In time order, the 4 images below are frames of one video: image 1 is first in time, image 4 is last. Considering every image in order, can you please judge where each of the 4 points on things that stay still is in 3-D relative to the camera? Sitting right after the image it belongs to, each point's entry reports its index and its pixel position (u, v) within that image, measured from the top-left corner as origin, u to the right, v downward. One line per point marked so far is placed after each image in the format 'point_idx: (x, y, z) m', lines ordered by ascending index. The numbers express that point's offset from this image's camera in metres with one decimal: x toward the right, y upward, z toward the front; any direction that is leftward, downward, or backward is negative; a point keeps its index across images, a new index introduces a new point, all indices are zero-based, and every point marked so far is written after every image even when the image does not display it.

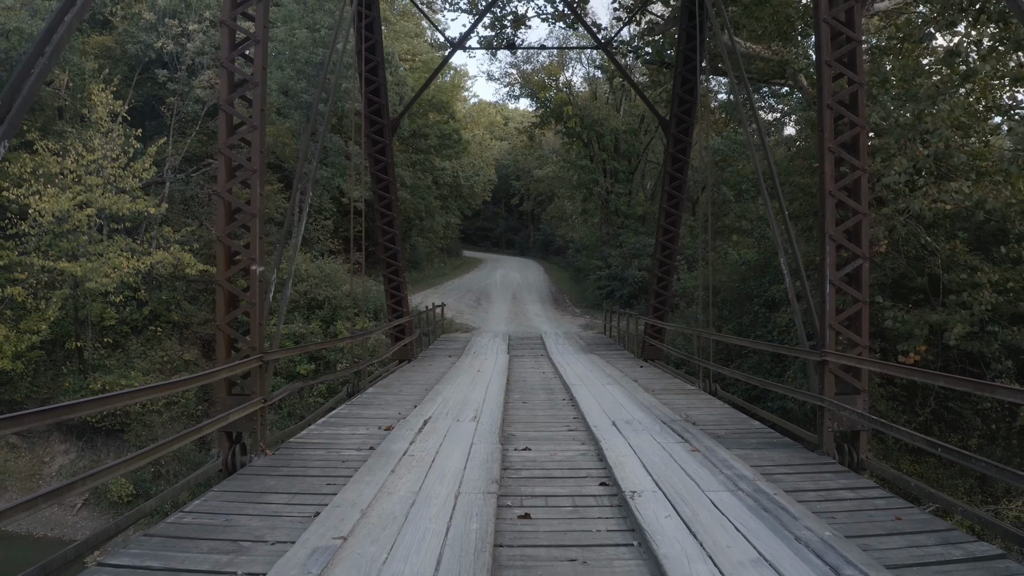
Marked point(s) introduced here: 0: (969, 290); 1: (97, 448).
0: (+7.0, 0.0, +9.4) m
1: (-9.7, -3.7, +14.8) m
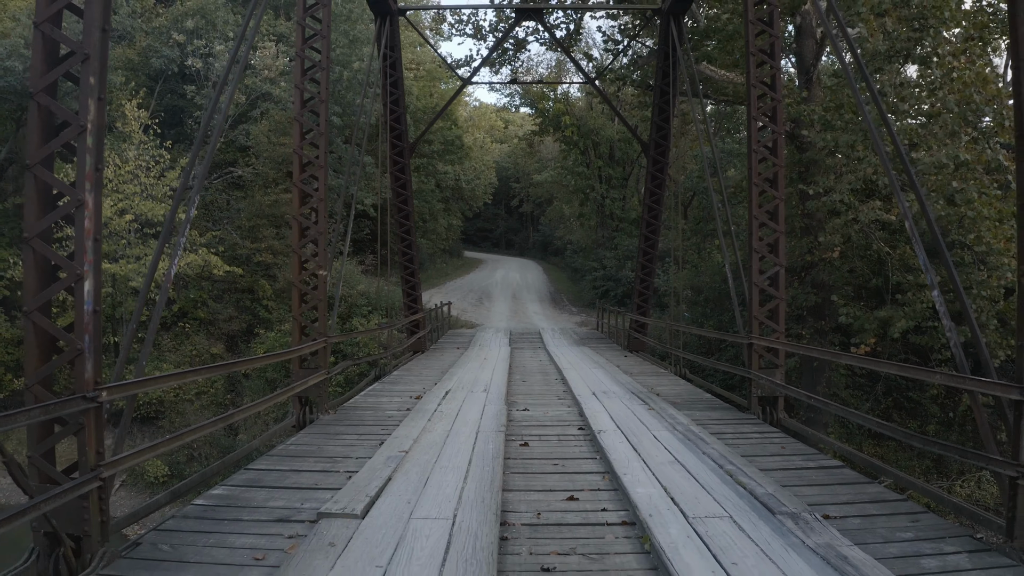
0: (+7.0, 0.0, +10.9) m
1: (-9.7, -3.7, +16.2) m
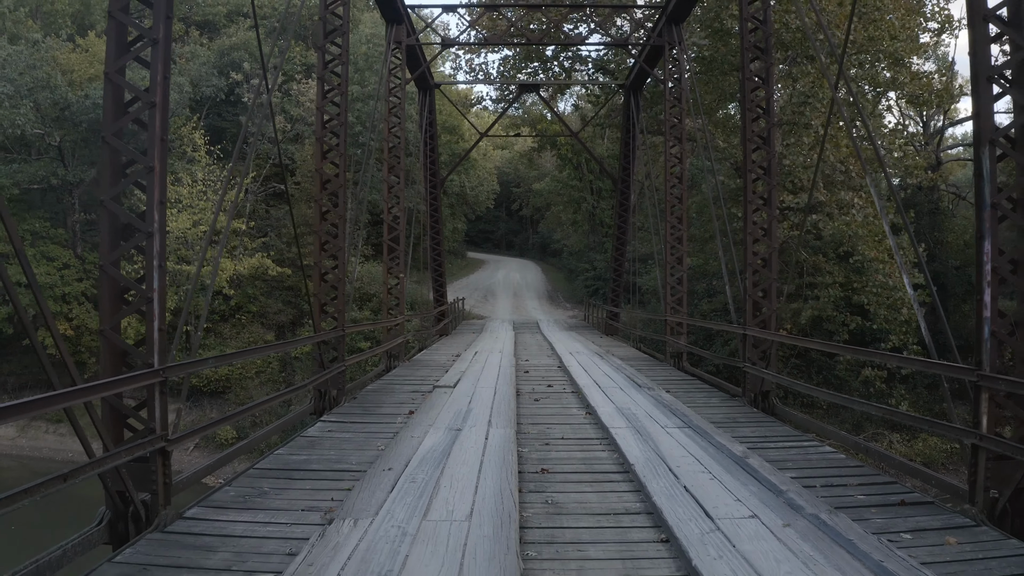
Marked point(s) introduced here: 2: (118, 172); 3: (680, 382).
0: (+7.1, 0.0, +14.5) m
1: (-9.6, -3.7, +19.8) m
2: (-2.0, +0.6, +3.3) m
3: (+2.0, -1.1, +7.5) m
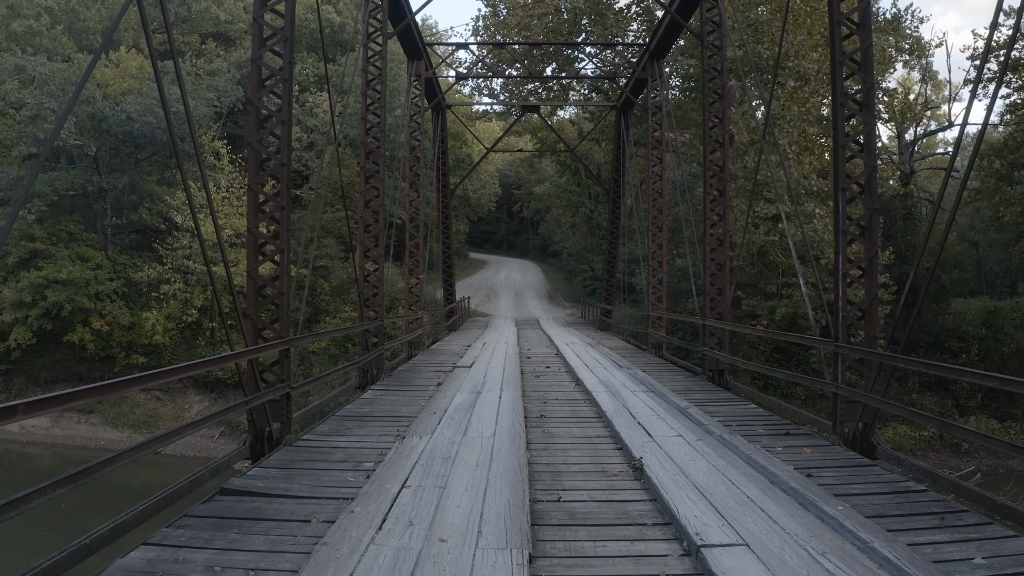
0: (+7.2, 0.0, +16.1) m
1: (-9.5, -3.6, +21.4) m
2: (-2.0, +0.6, +4.8) m
3: (+2.1, -1.1, +9.1) m
